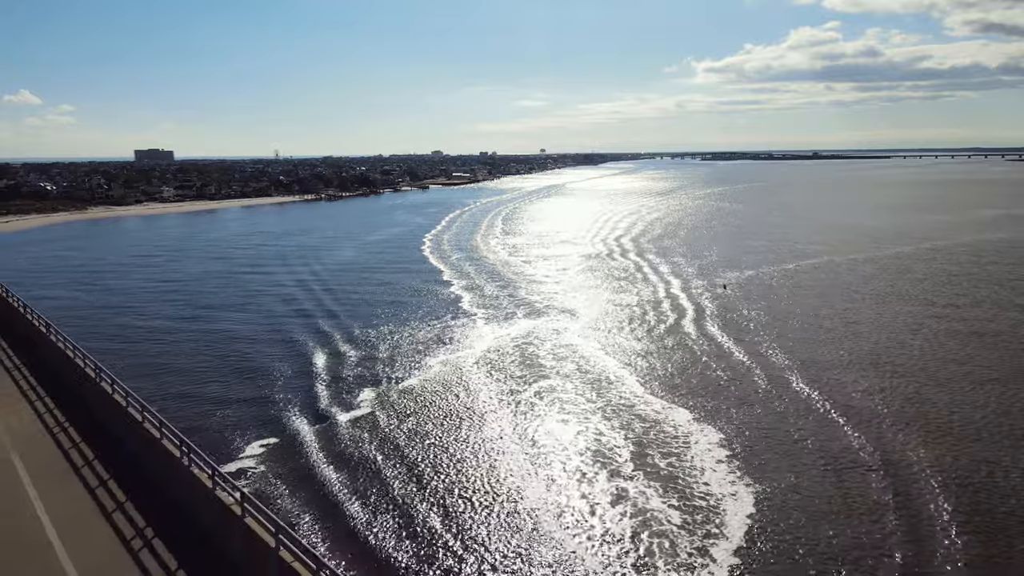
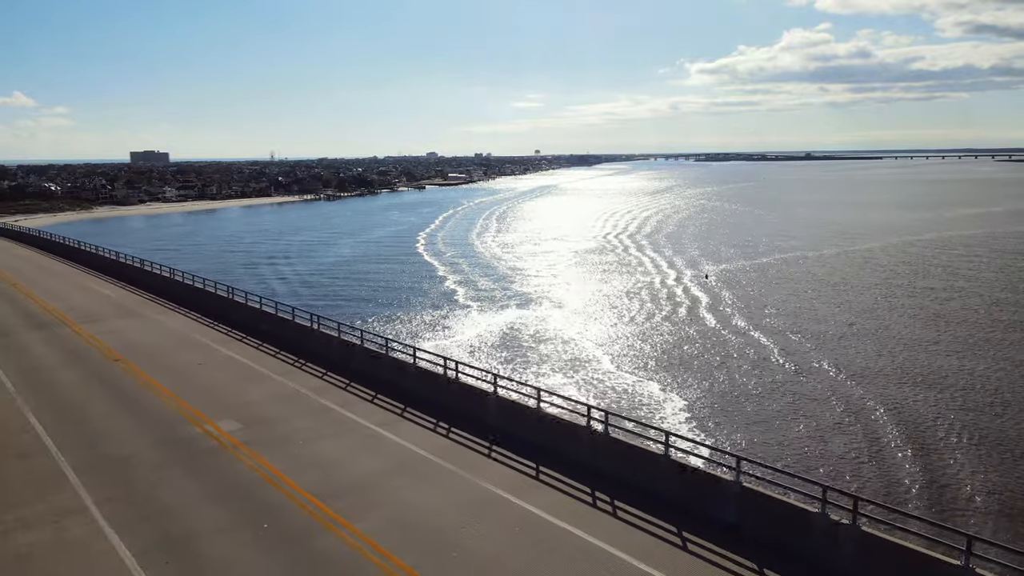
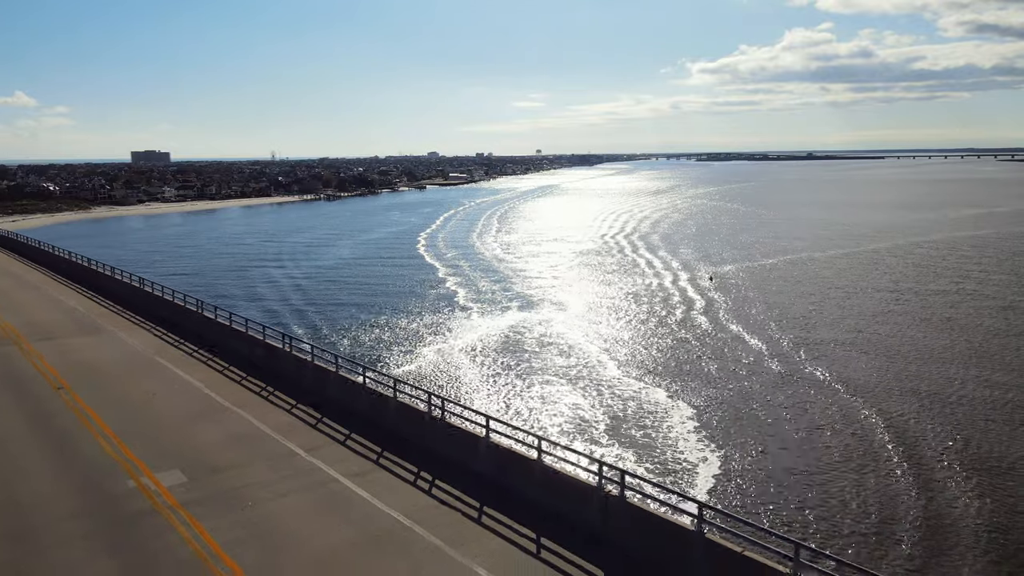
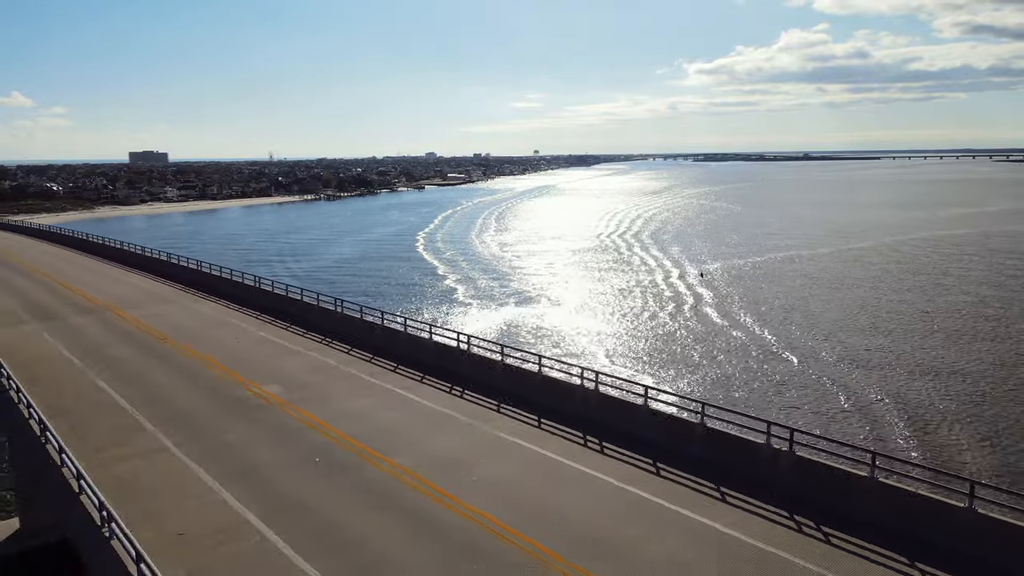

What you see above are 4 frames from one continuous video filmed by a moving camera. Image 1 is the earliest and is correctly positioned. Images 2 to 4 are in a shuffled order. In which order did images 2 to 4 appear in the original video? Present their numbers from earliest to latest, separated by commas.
3, 2, 4
